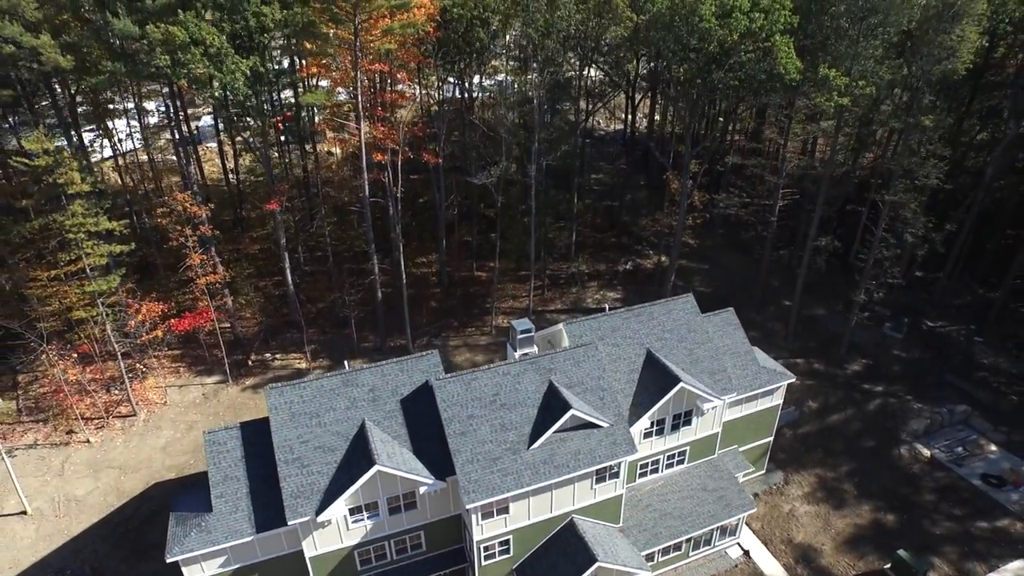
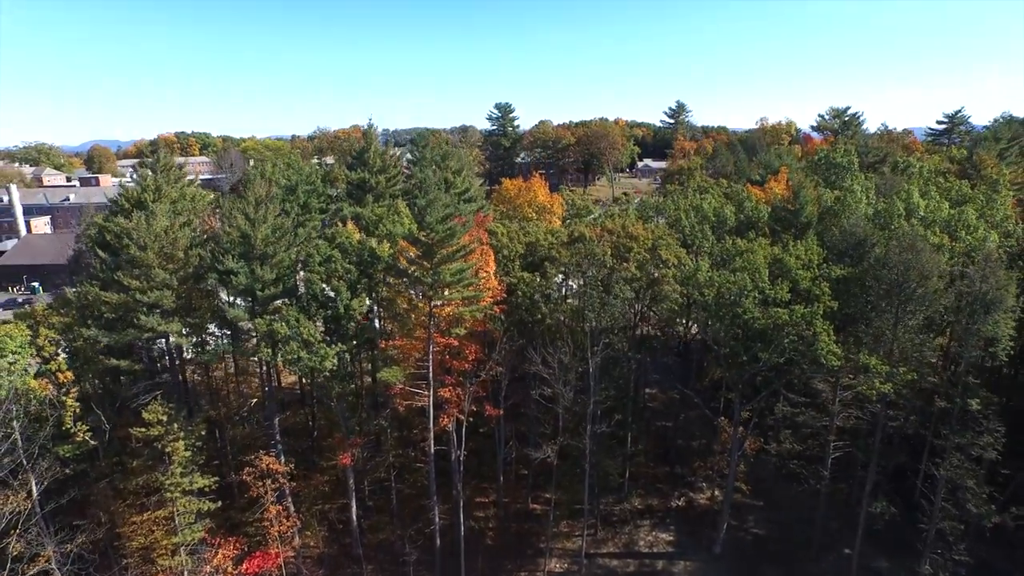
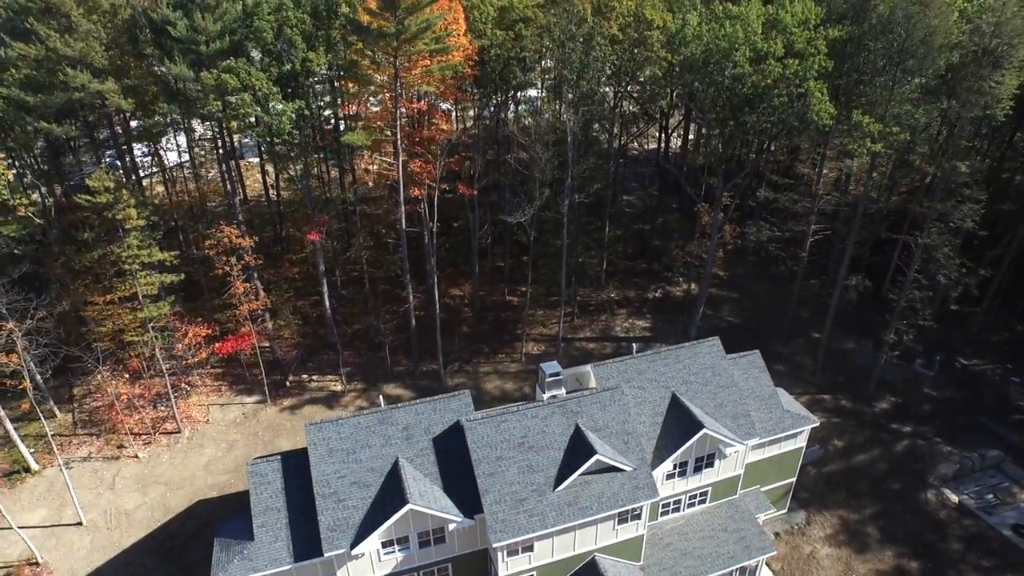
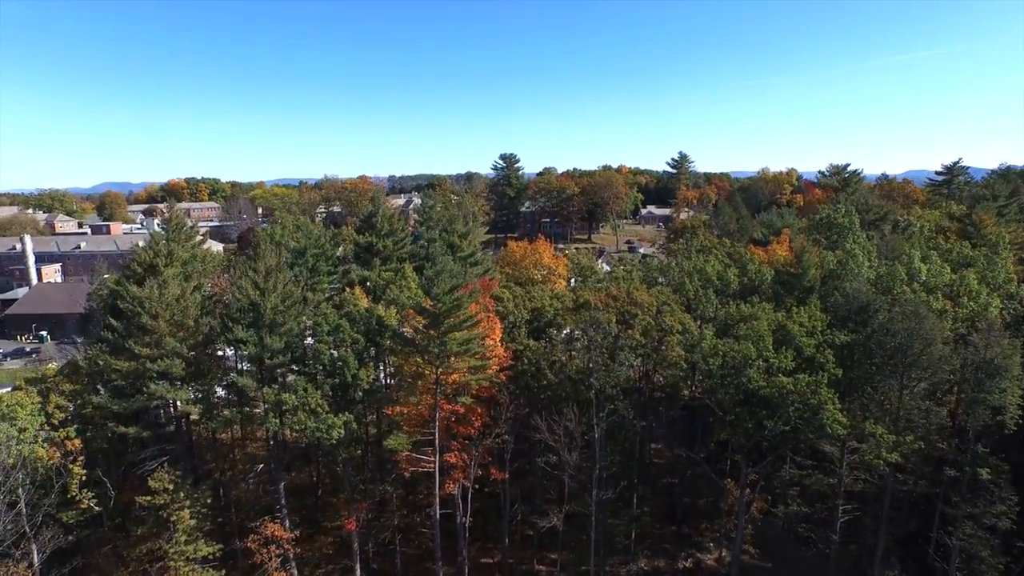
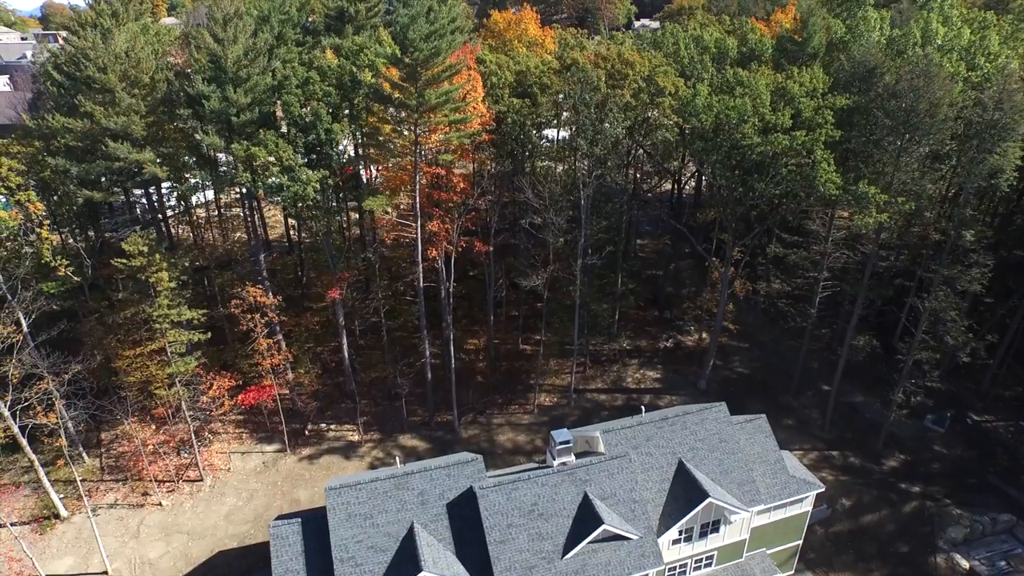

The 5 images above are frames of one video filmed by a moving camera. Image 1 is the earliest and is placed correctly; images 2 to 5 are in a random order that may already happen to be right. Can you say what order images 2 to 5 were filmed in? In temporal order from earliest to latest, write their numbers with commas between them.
3, 5, 2, 4
